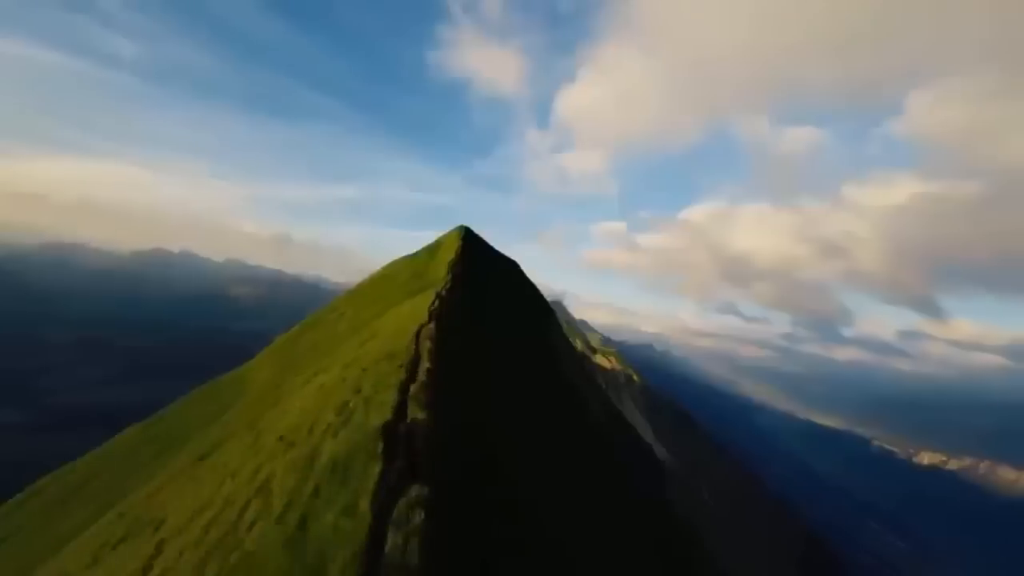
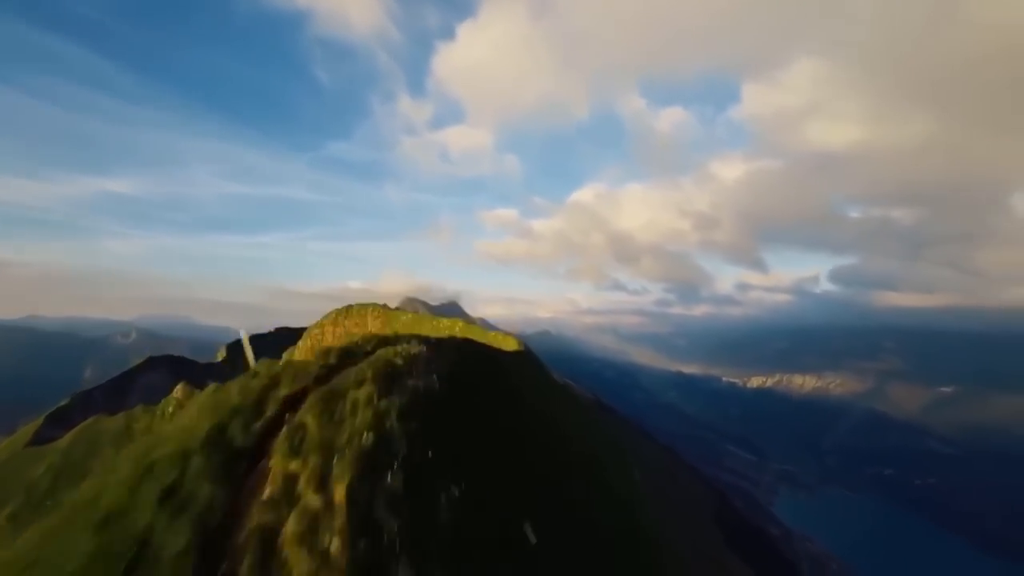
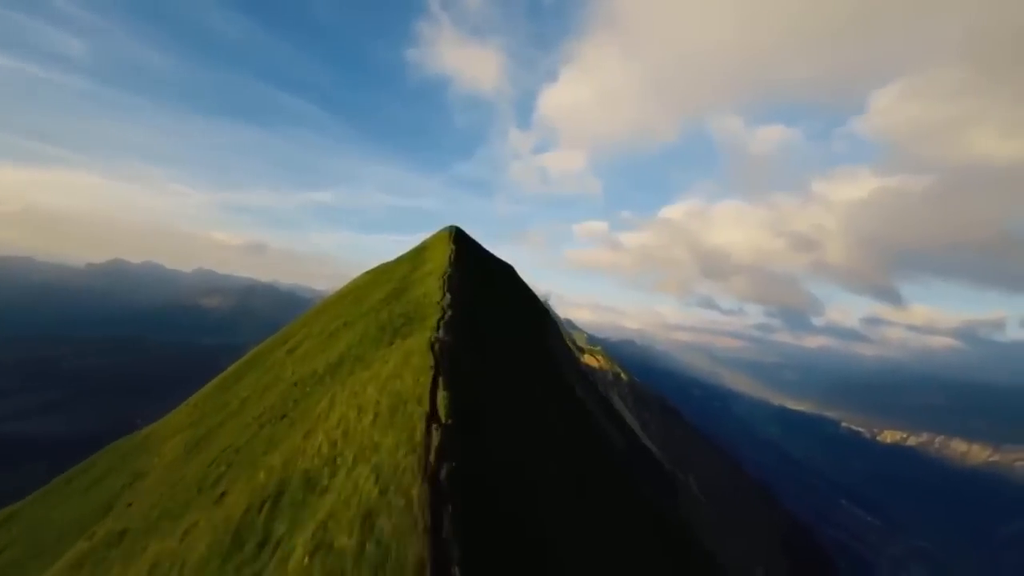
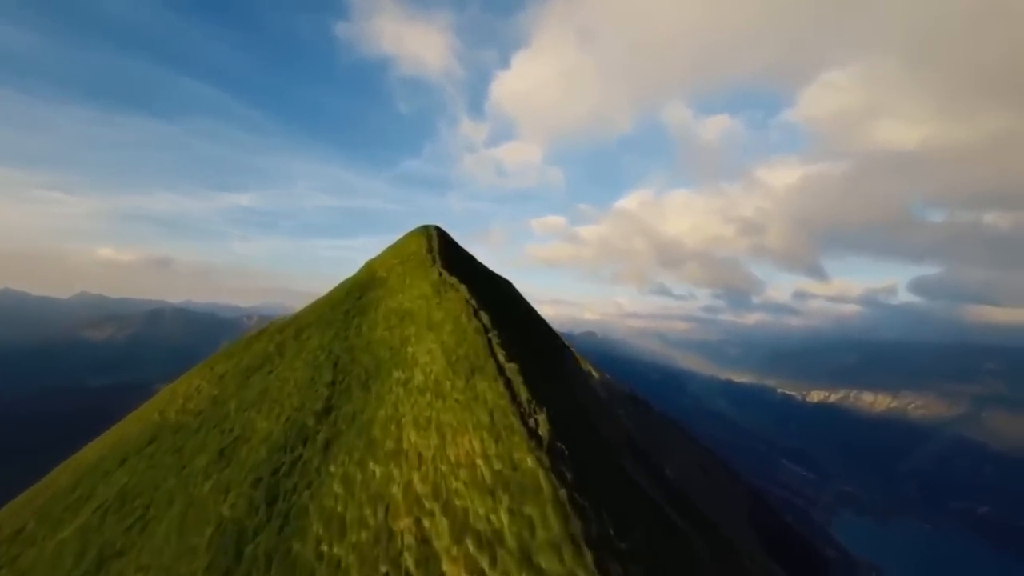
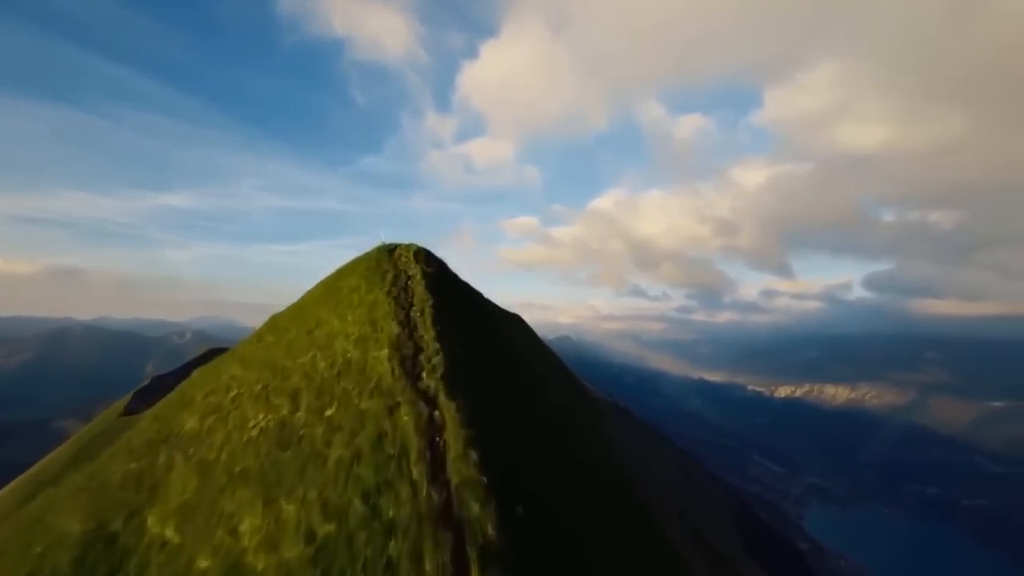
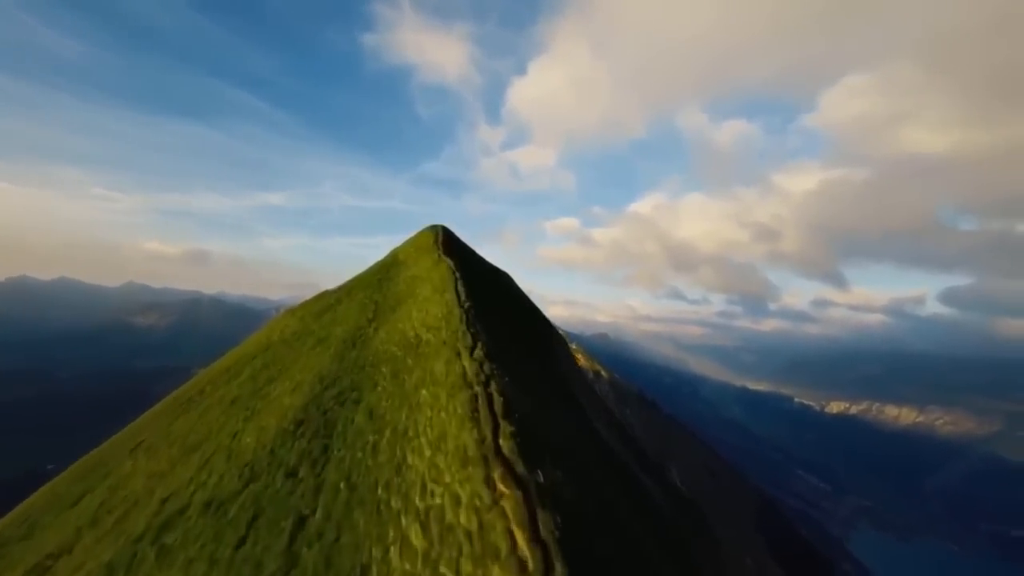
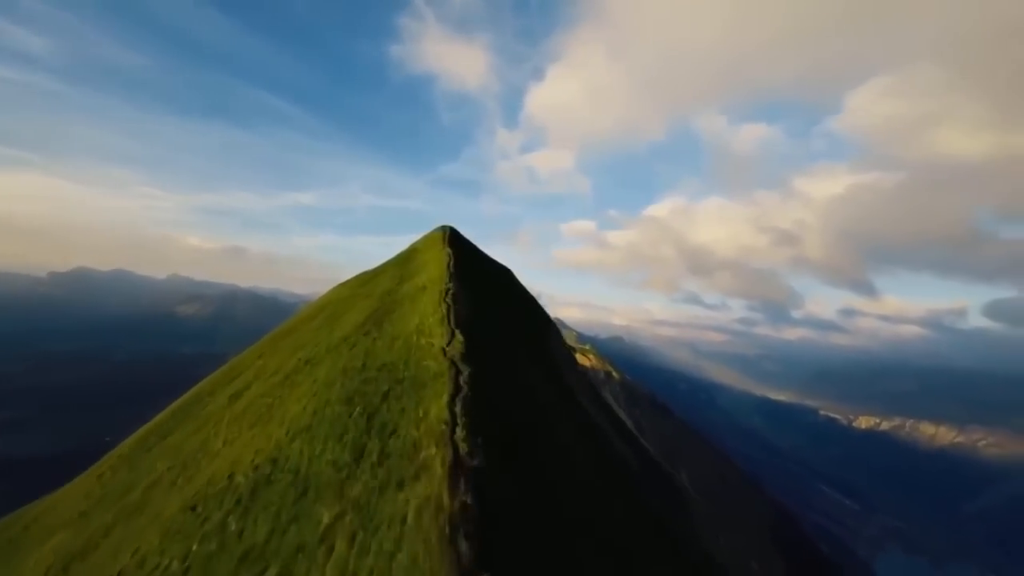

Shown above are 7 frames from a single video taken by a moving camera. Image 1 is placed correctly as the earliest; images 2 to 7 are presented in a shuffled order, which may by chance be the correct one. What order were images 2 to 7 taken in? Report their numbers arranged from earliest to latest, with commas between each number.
3, 7, 6, 4, 5, 2
